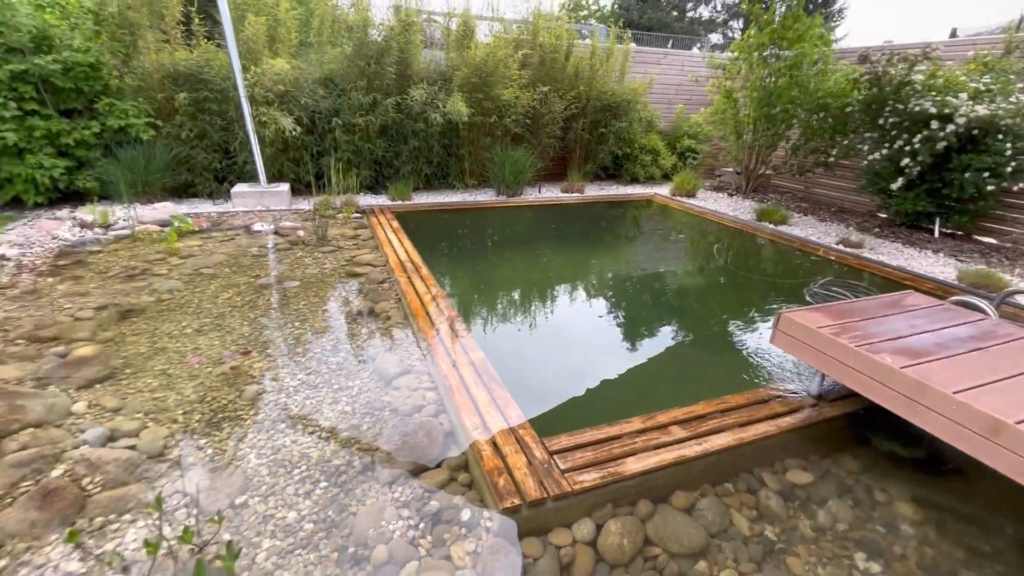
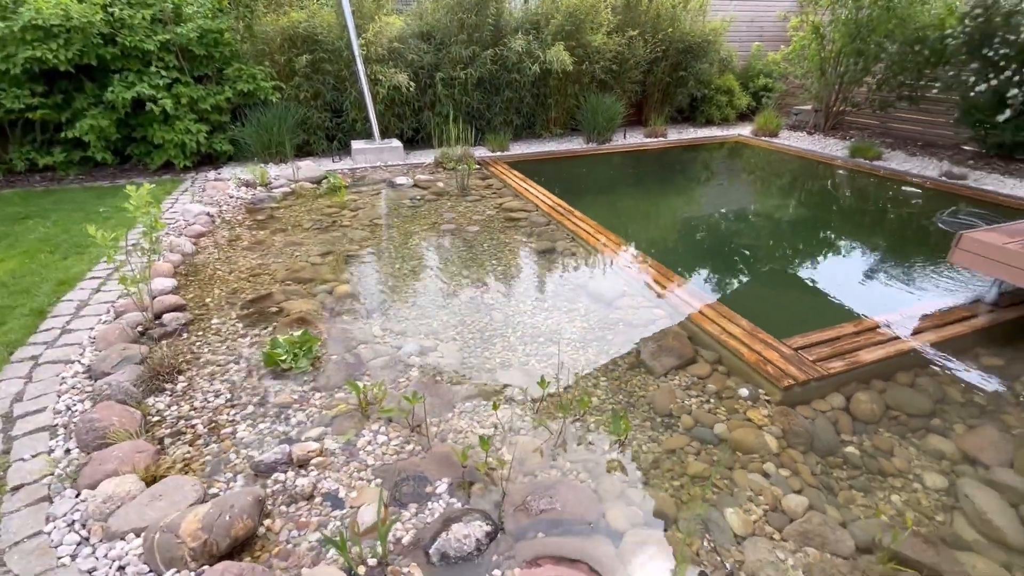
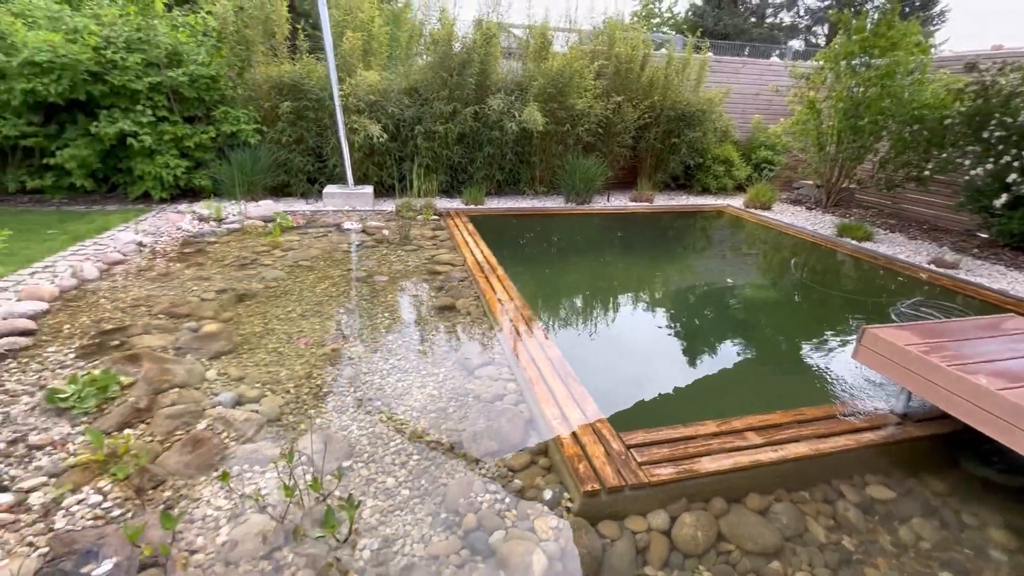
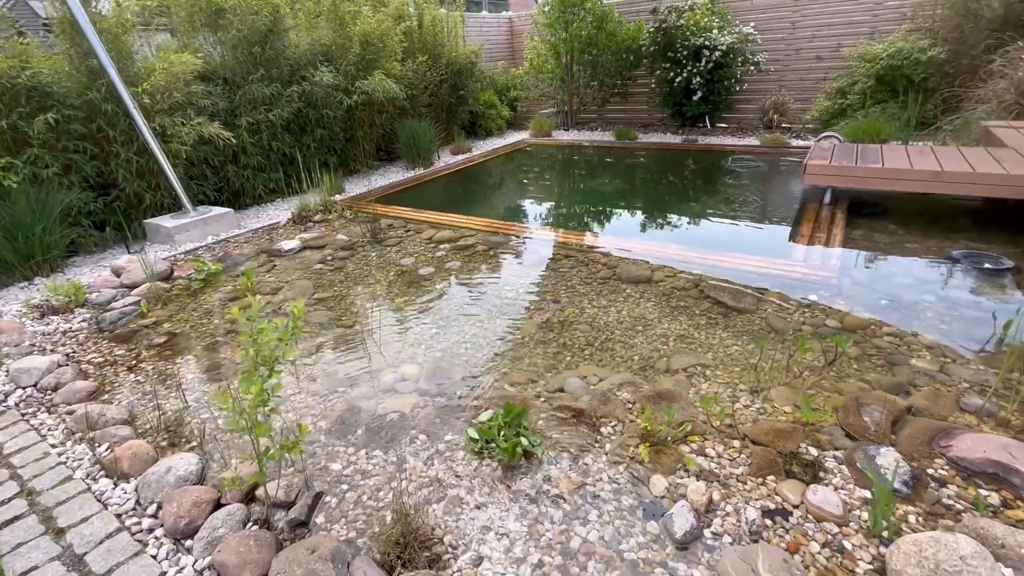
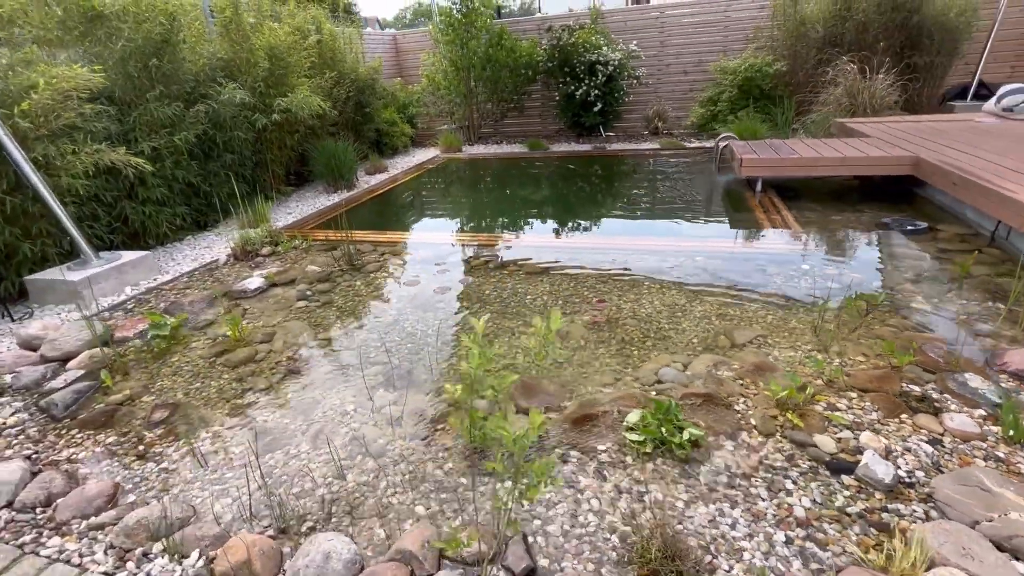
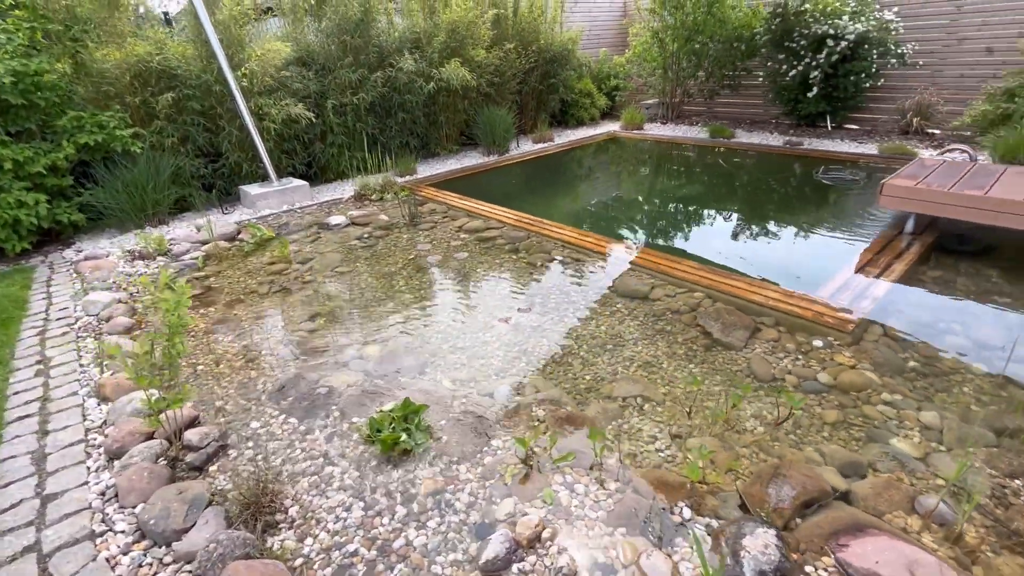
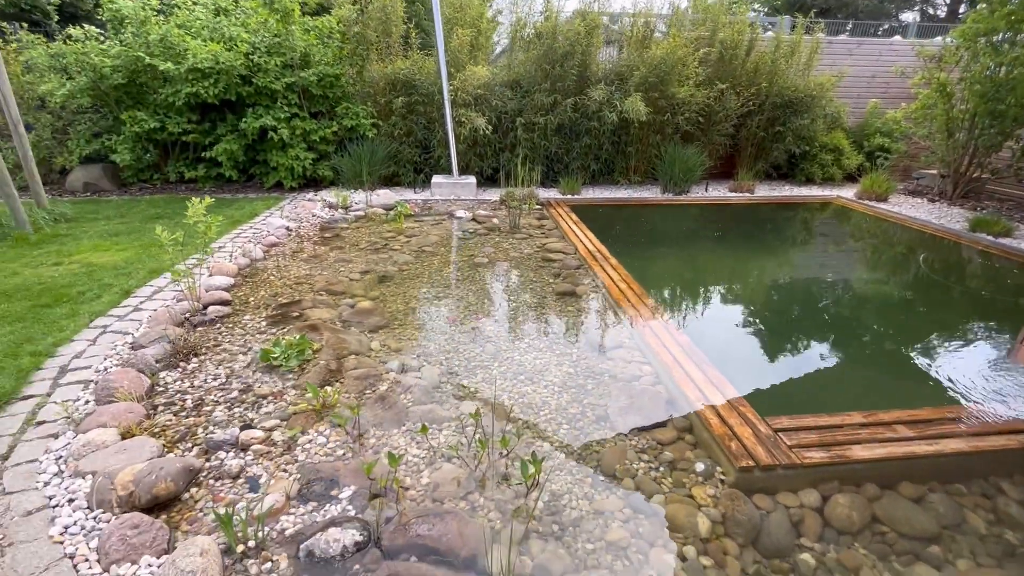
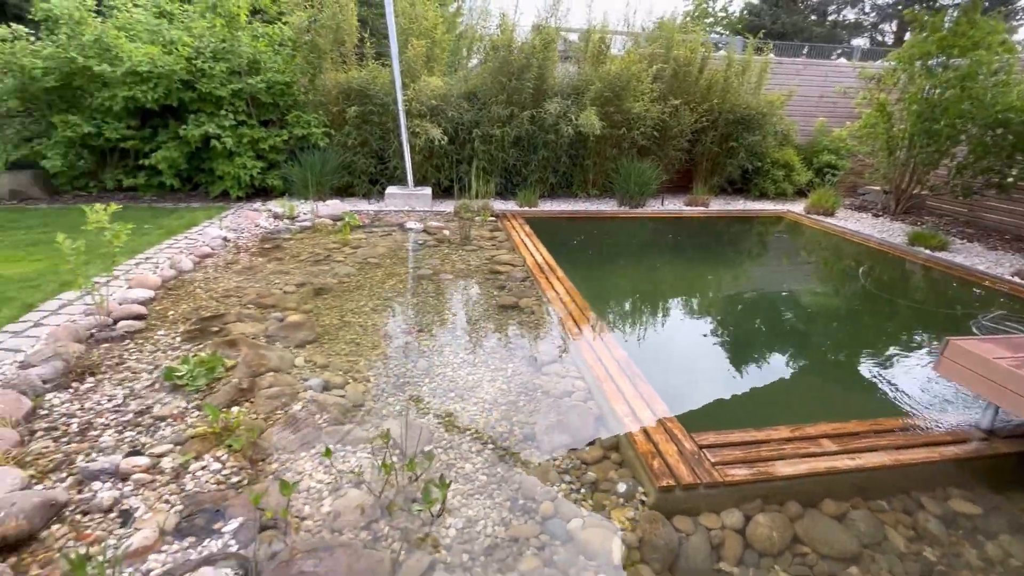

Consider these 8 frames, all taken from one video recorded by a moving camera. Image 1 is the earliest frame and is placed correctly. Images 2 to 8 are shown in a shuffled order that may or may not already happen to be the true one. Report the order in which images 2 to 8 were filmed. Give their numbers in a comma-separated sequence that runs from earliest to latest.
3, 8, 7, 2, 6, 4, 5
